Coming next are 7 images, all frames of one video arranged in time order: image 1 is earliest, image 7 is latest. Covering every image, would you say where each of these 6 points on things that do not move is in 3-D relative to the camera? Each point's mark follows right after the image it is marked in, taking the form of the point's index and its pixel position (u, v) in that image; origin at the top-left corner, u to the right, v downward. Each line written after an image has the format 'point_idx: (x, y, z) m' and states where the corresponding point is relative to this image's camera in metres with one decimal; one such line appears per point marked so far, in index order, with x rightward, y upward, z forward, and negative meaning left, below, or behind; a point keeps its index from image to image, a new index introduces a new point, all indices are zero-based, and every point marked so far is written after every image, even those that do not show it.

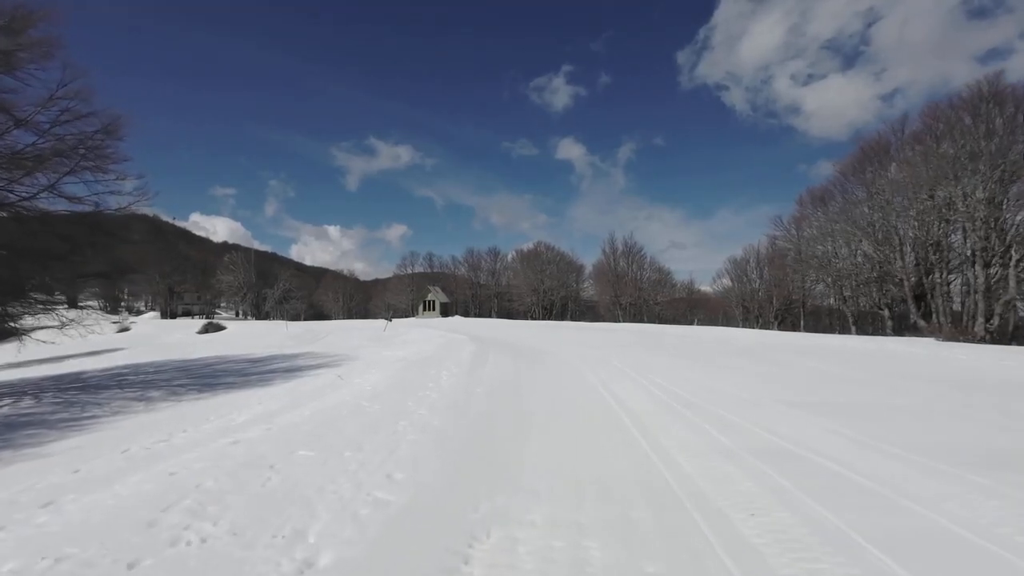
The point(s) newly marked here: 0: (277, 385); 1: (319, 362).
0: (-6.1, -2.5, +12.8) m
1: (-6.8, -2.6, +17.4) m
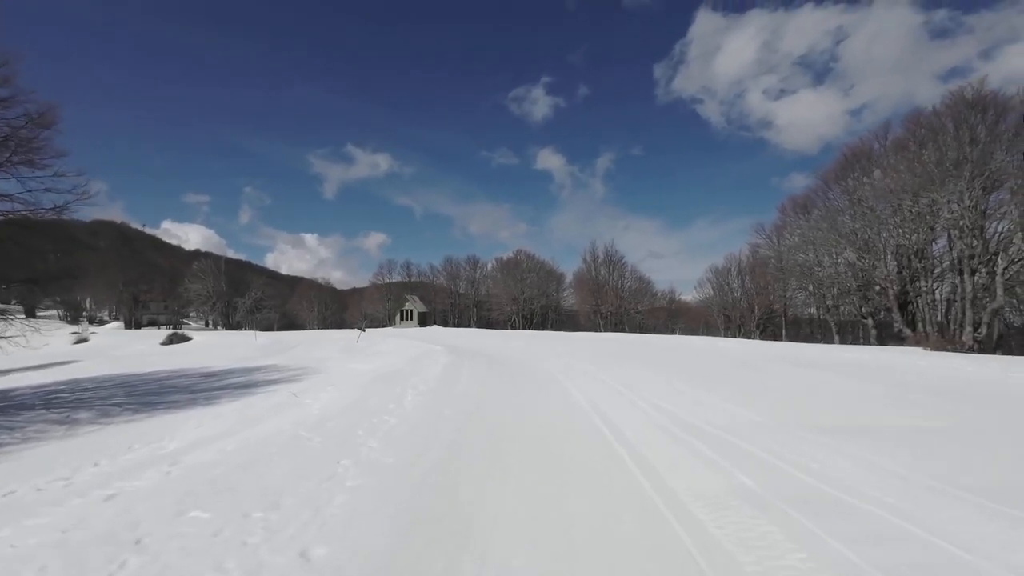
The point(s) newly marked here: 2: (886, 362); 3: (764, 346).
0: (-6.6, -2.7, +11.4) m
1: (-7.5, -2.9, +16.0) m
2: (+9.9, -2.0, +13.1) m
3: (+9.1, -2.1, +17.7) m
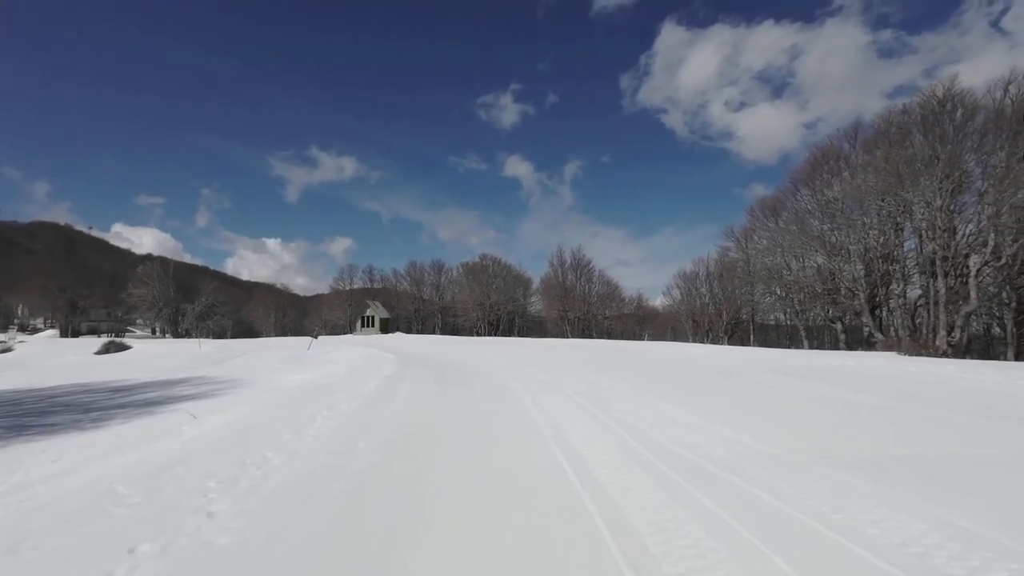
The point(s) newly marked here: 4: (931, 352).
0: (-7.6, -2.6, +9.3) m
1: (-8.8, -2.9, +13.9) m
2: (+8.8, -2.1, +12.1) m
3: (+7.7, -2.2, +16.6) m
4: (+15.1, -2.3, +17.8) m
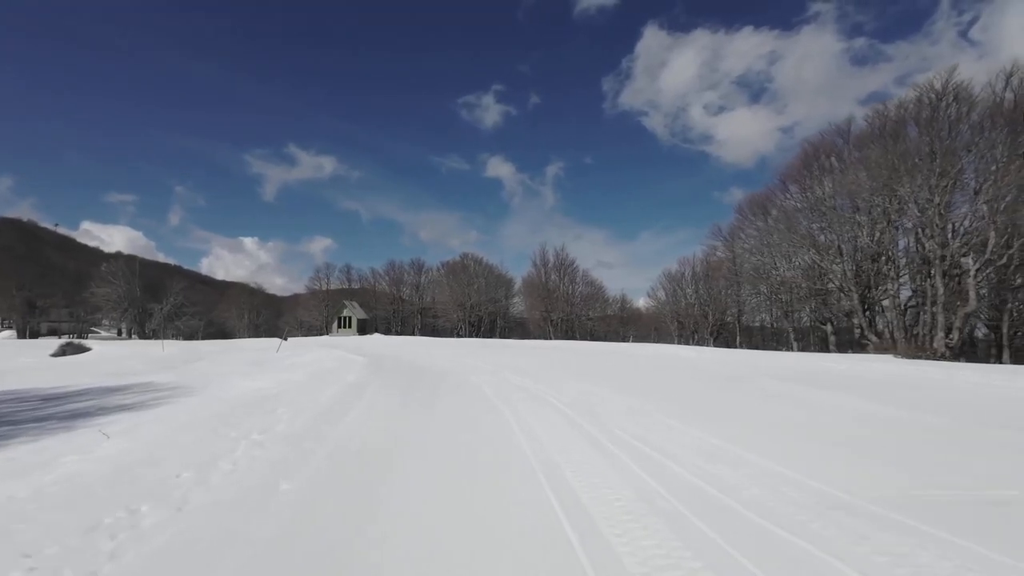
0: (-7.9, -2.5, +7.8) m
1: (-9.3, -2.8, +12.3) m
2: (+8.4, -2.0, +11.2) m
3: (+7.1, -2.1, +15.6) m
4: (+14.4, -2.3, +17.1) m
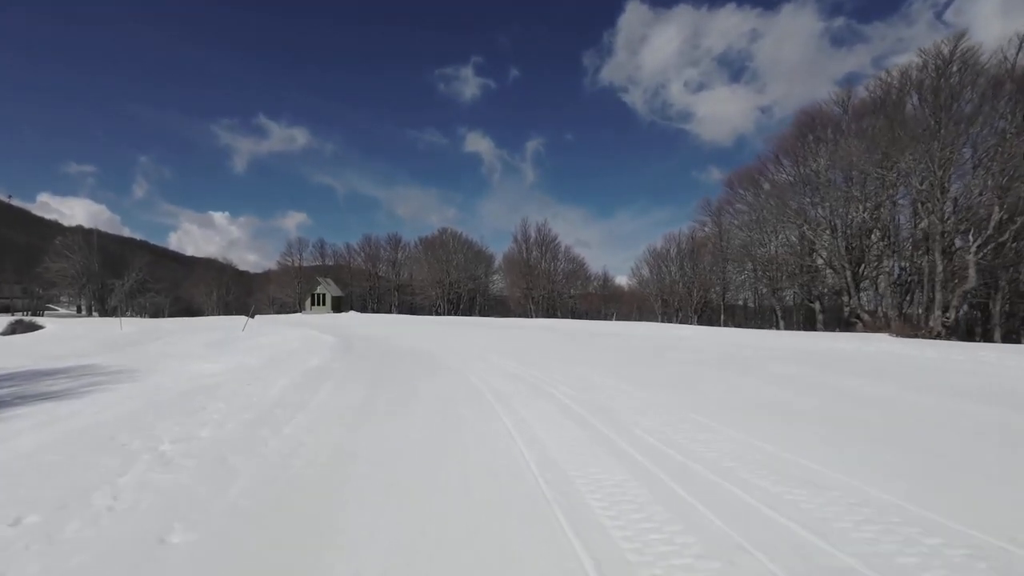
0: (-8.0, -2.1, +6.3) m
1: (-9.6, -2.1, +10.8) m
2: (+8.1, -1.5, +10.4) m
3: (+6.6, -1.4, +14.8) m
4: (+13.9, -1.5, +16.5) m
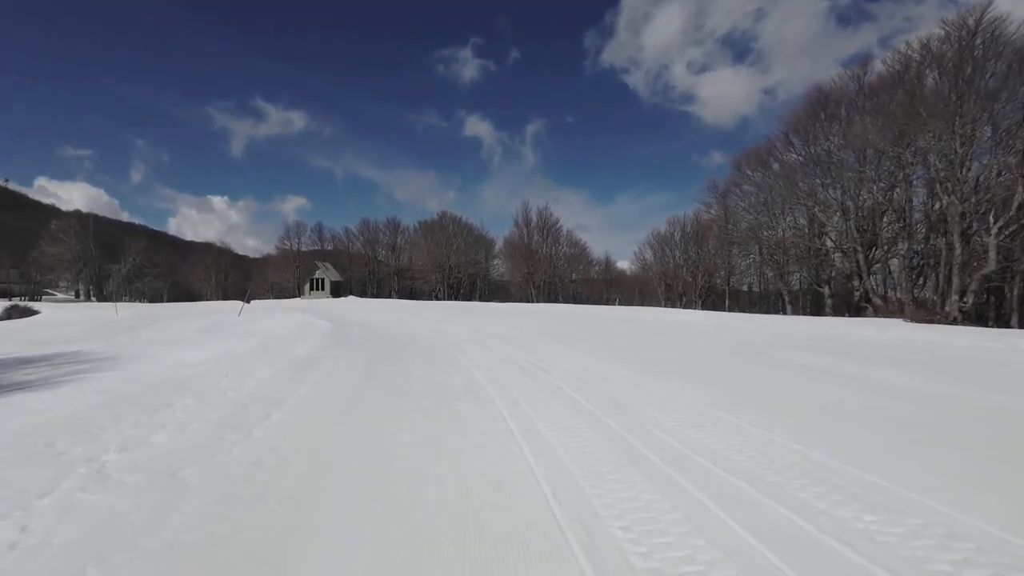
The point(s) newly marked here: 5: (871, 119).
0: (-8.0, -1.9, +5.8) m
1: (-9.6, -1.8, +10.2) m
2: (+8.1, -1.2, +9.8) m
3: (+6.6, -0.9, +14.2) m
4: (+13.9, -1.0, +16.0) m
5: (+14.2, +6.7, +19.7) m
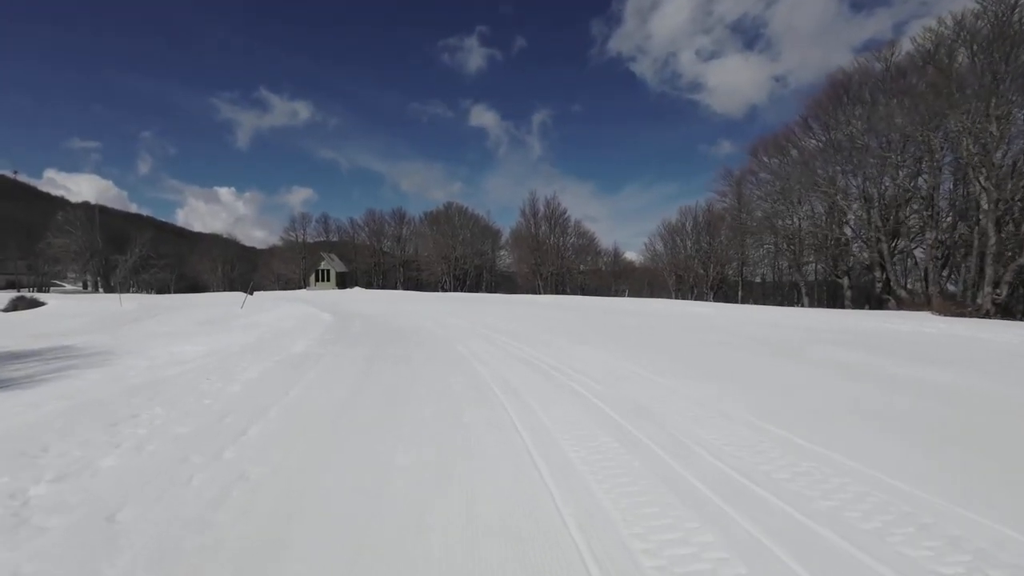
0: (-7.8, -1.8, +5.3) m
1: (-9.4, -1.6, +9.8) m
2: (+8.3, -1.0, +9.1) m
3: (+6.9, -0.7, +13.5) m
4: (+14.2, -0.7, +15.2) m
5: (+14.5, +7.0, +18.8) m
